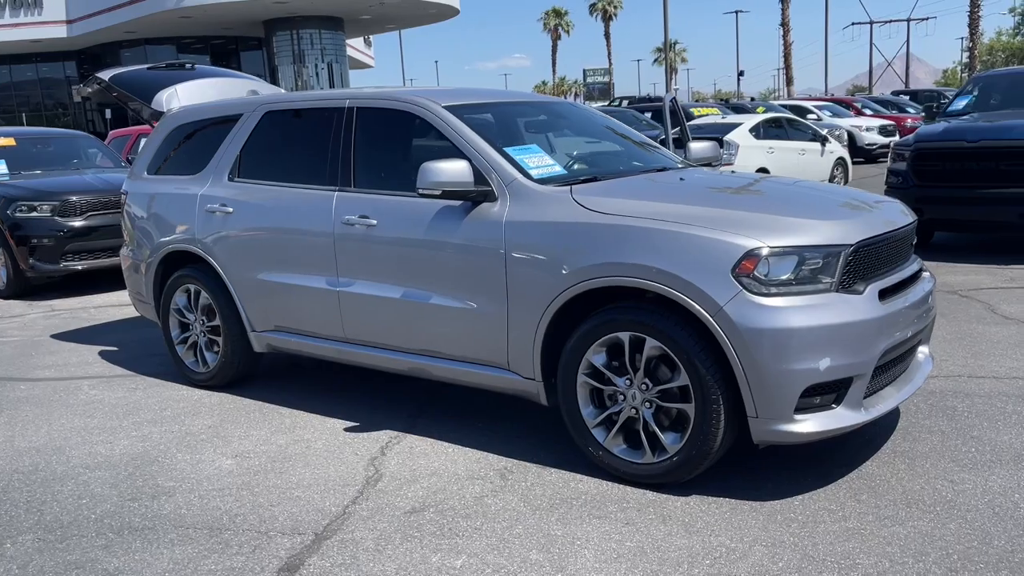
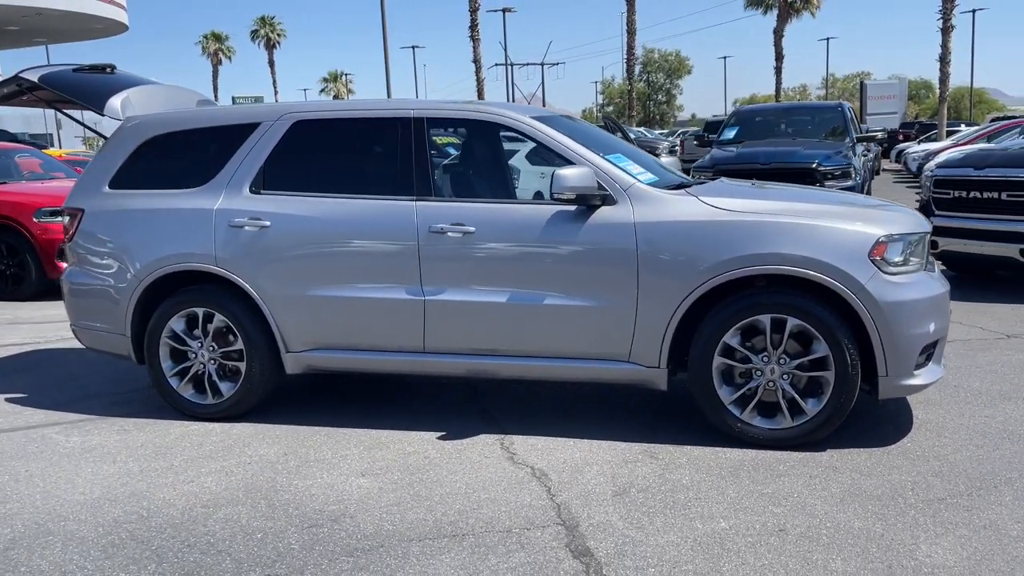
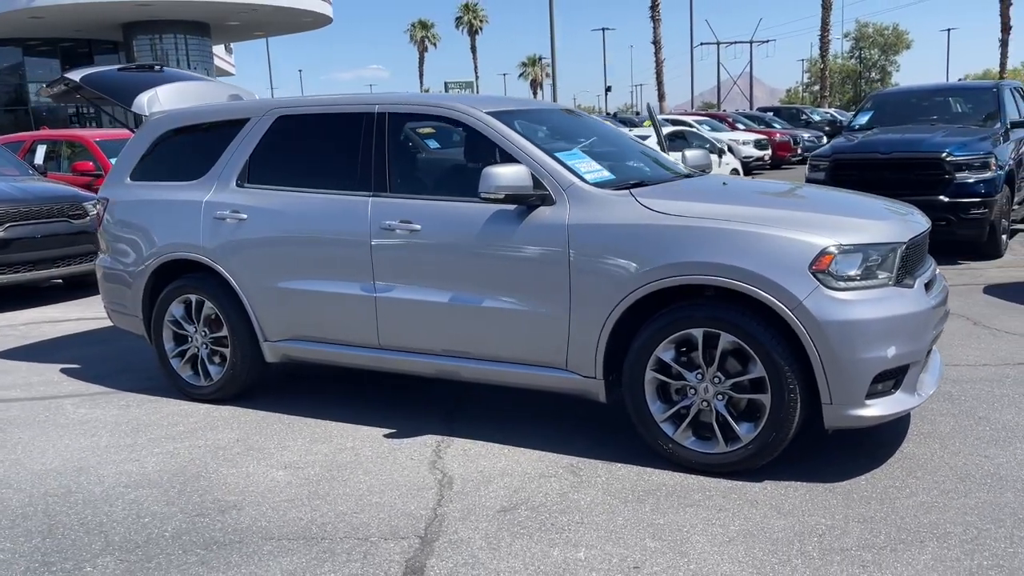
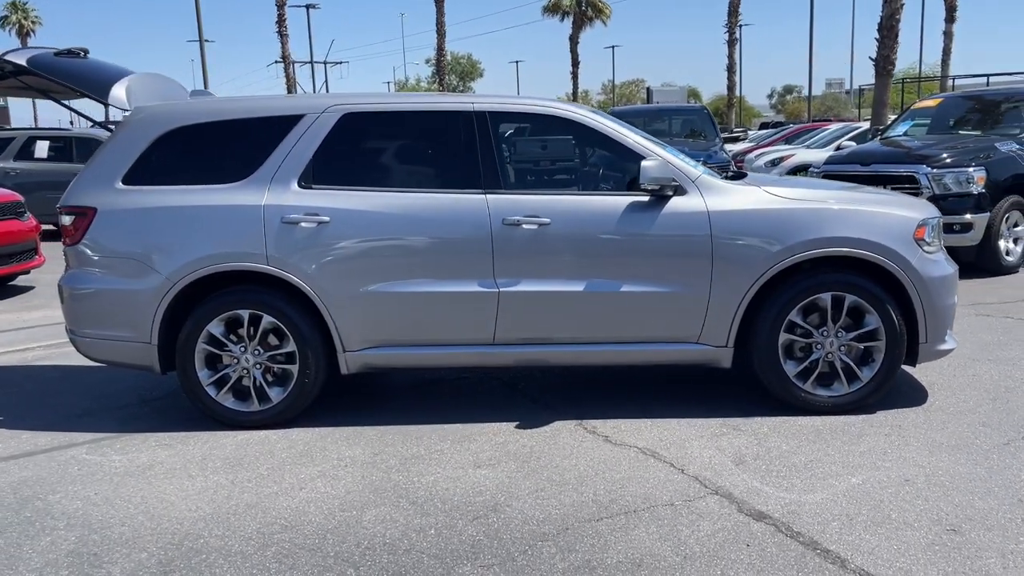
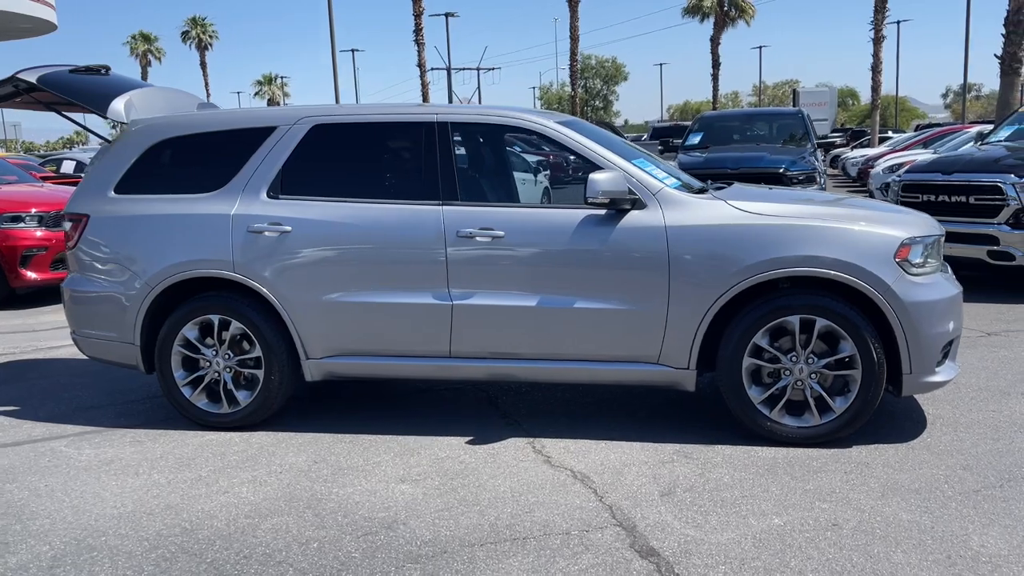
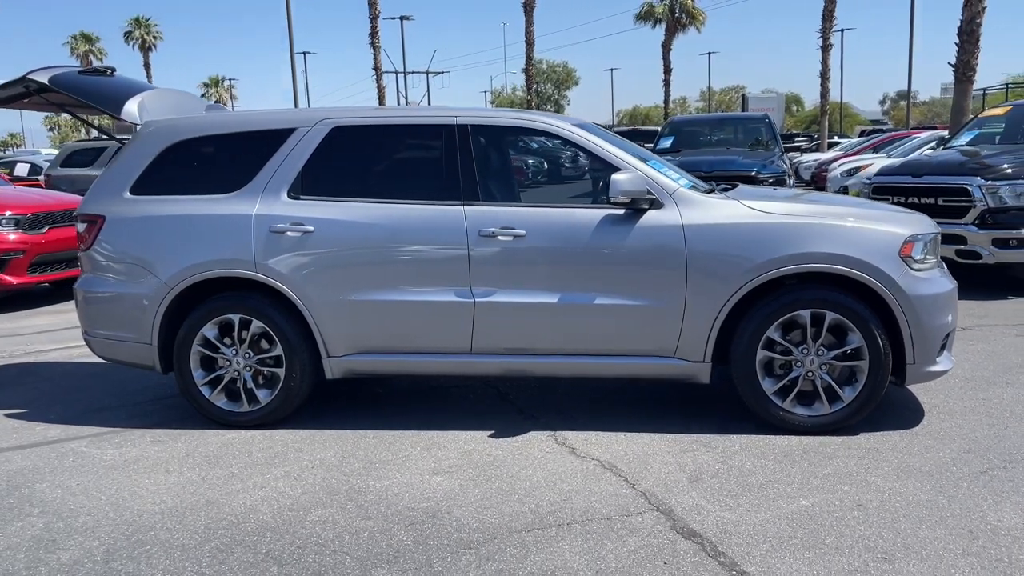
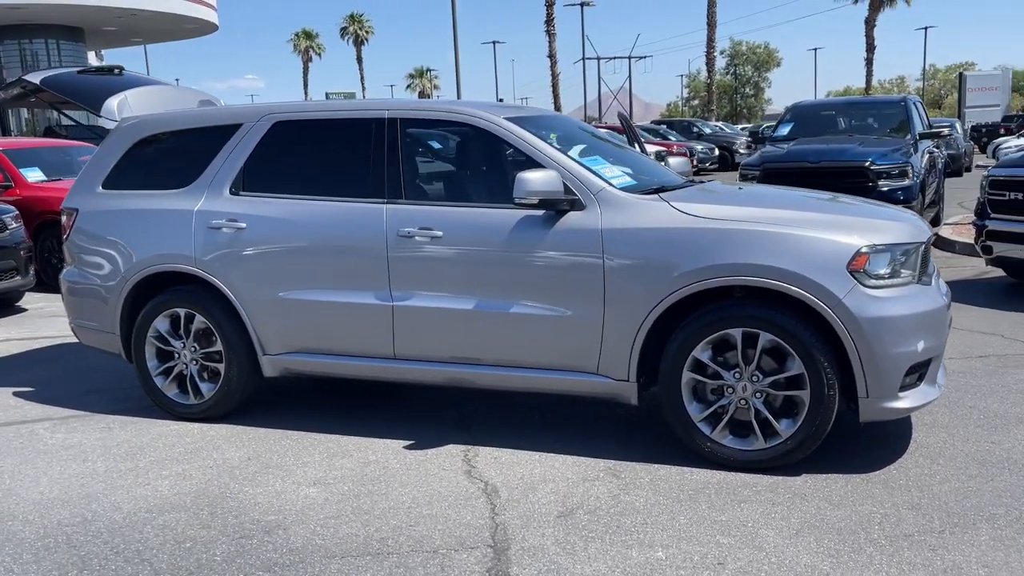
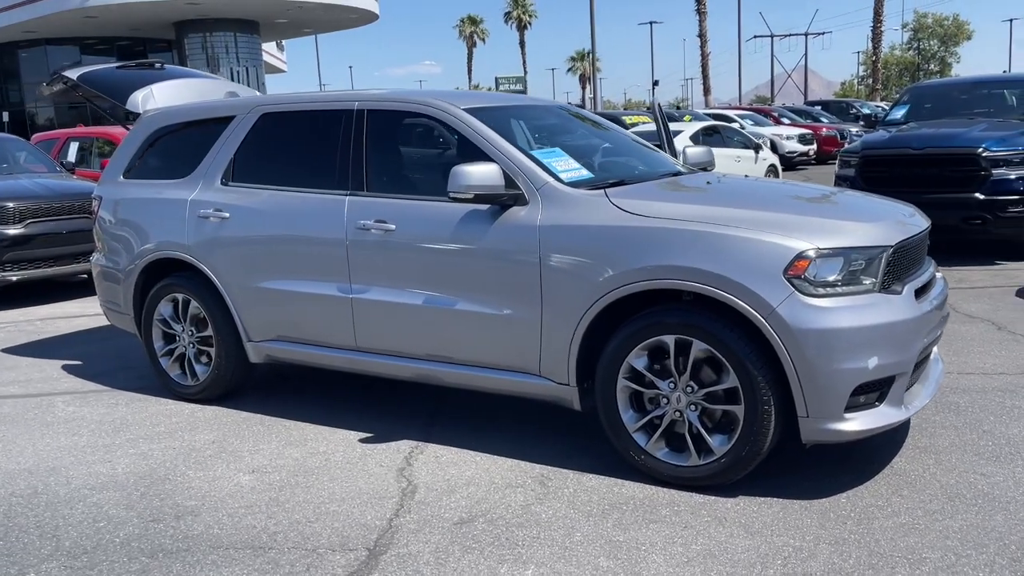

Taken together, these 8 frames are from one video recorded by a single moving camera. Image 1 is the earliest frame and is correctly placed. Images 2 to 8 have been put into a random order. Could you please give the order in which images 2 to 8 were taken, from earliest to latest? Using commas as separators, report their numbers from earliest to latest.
8, 3, 7, 2, 5, 6, 4
